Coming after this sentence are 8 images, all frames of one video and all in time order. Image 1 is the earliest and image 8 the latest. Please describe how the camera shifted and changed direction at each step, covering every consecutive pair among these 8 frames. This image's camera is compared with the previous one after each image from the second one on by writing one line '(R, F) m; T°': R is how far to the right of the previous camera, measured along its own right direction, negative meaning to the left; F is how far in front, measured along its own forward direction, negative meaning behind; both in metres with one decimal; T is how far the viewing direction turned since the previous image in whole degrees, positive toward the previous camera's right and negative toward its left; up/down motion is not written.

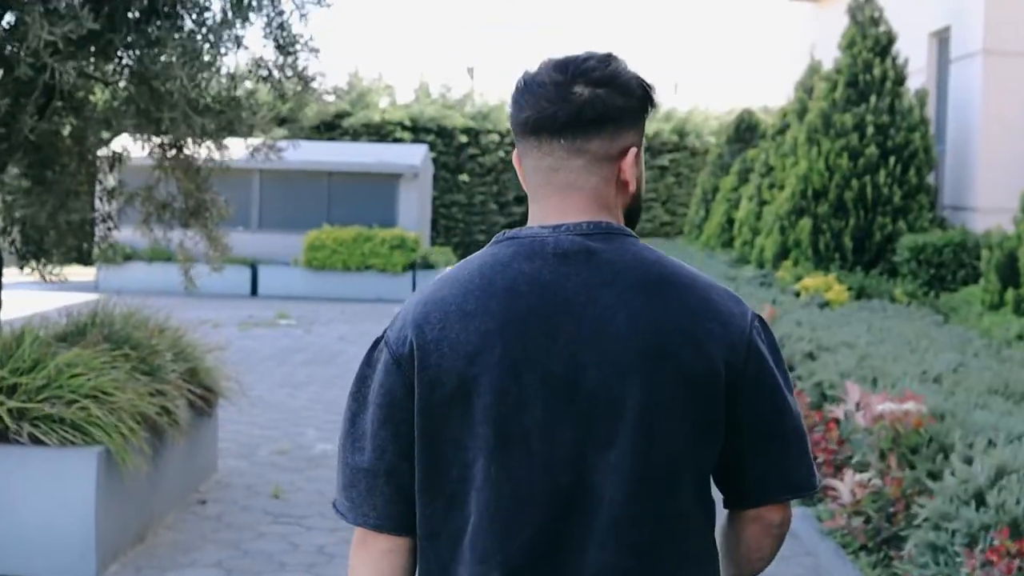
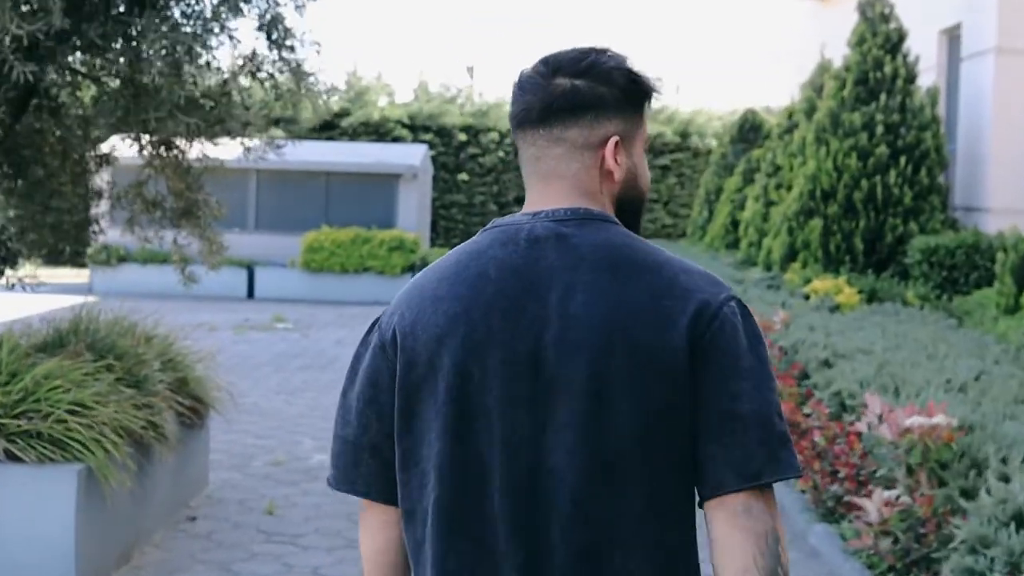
(0.0, +0.3) m; 0°
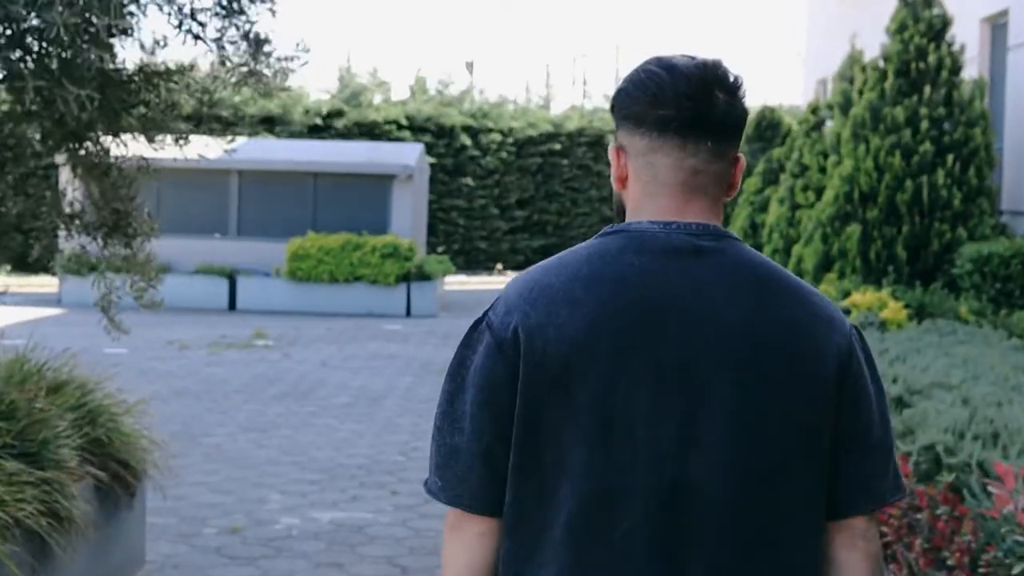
(-0.1, +1.4) m; 0°
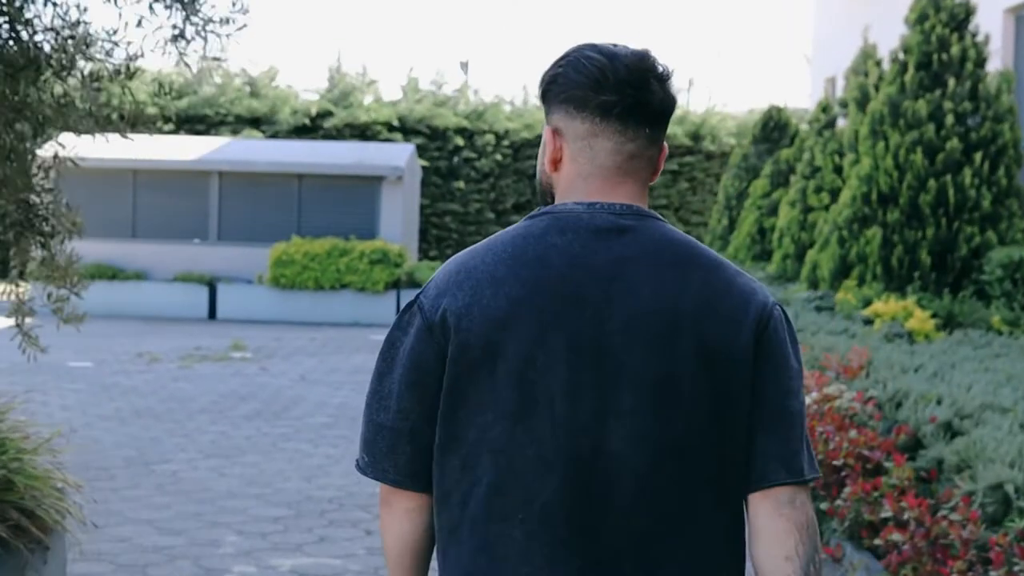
(0.0, +0.9) m; 0°
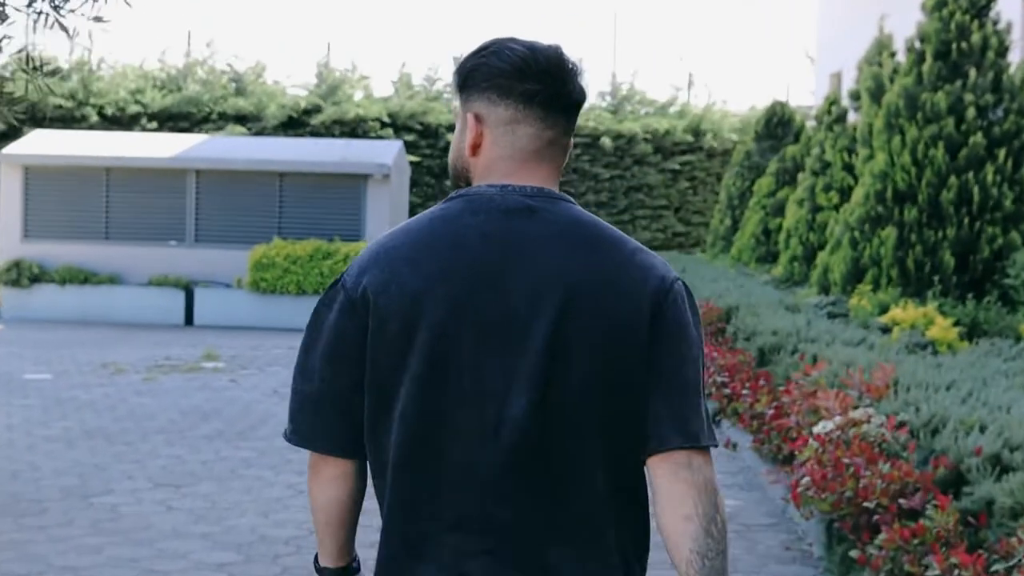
(+0.1, +0.8) m; 0°
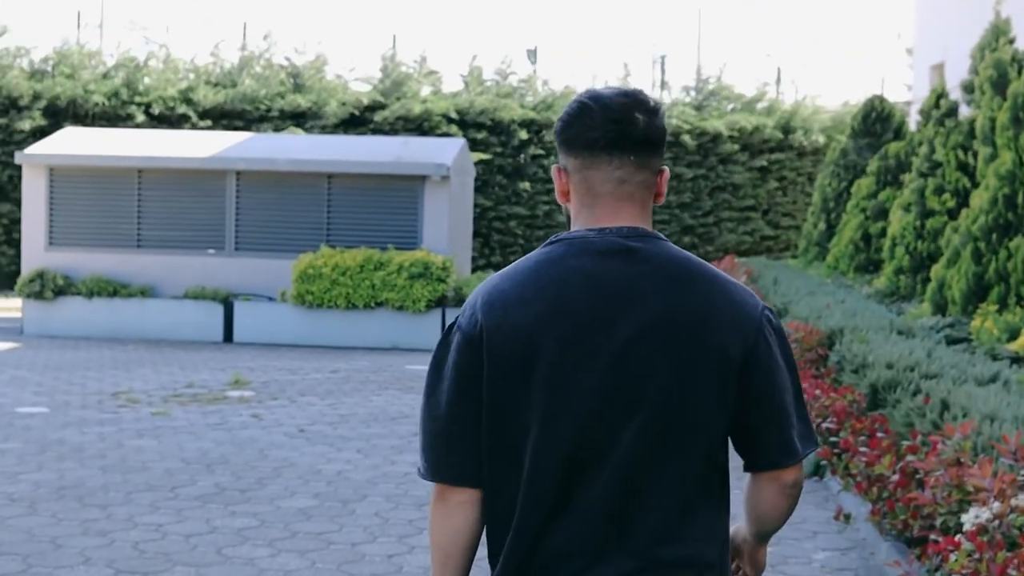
(+0.1, +1.5) m; -4°
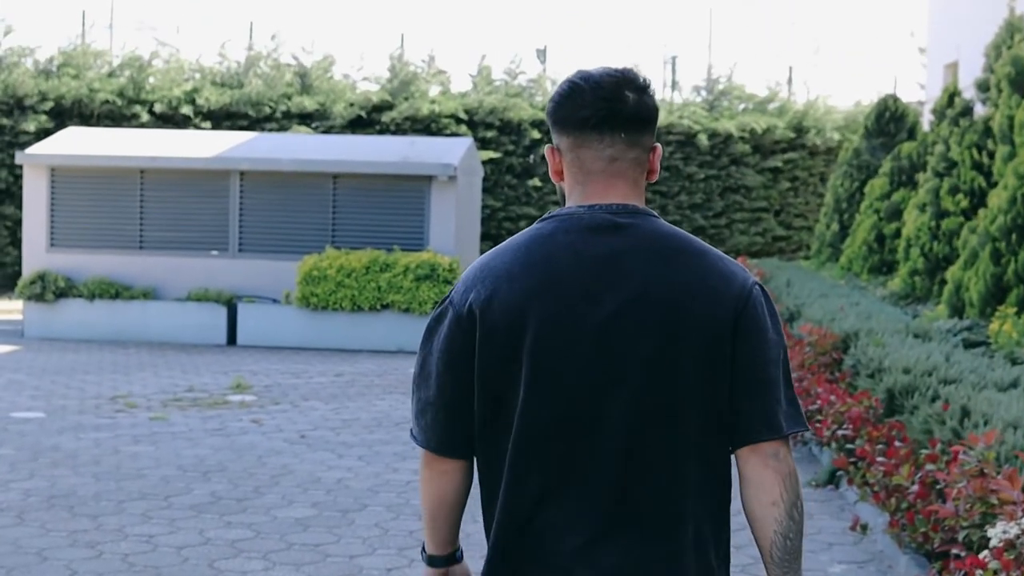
(0.0, +0.2) m; 0°
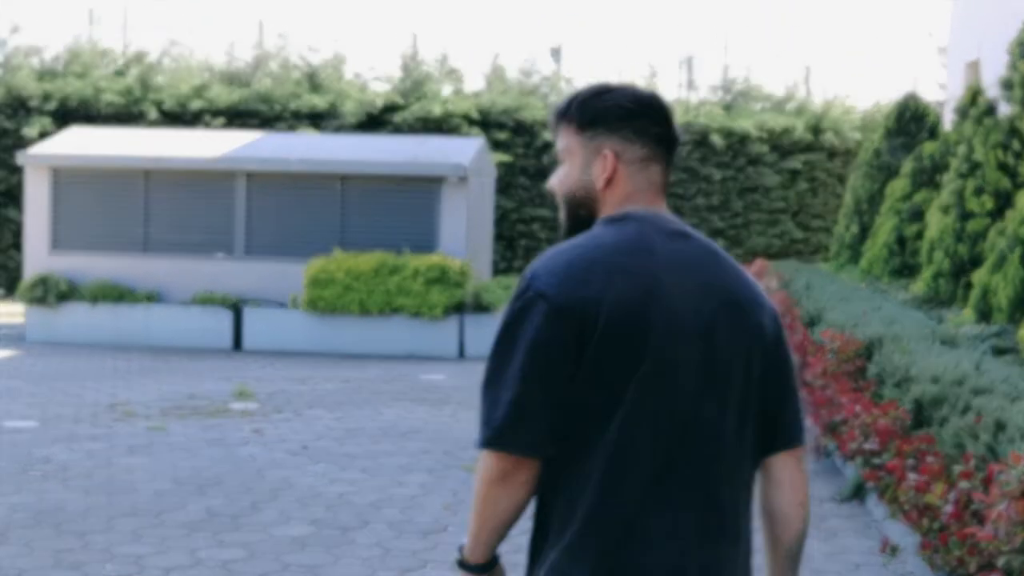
(0.0, +0.3) m; -1°
